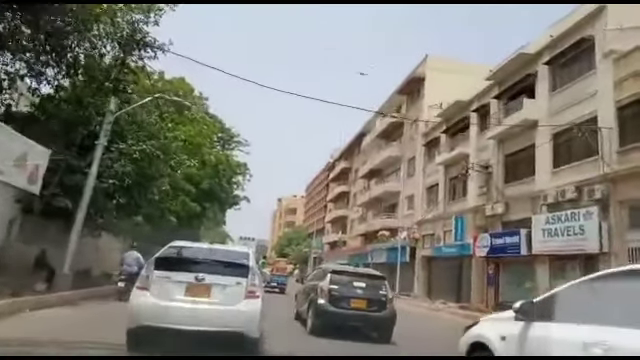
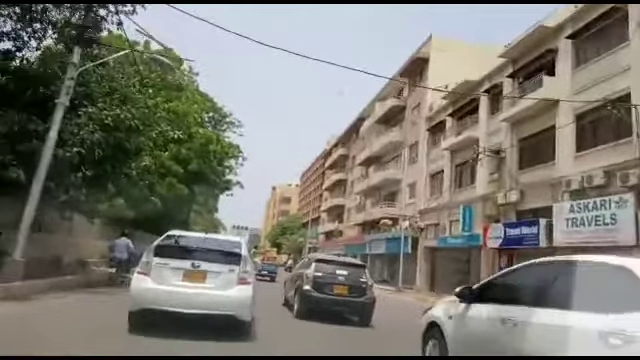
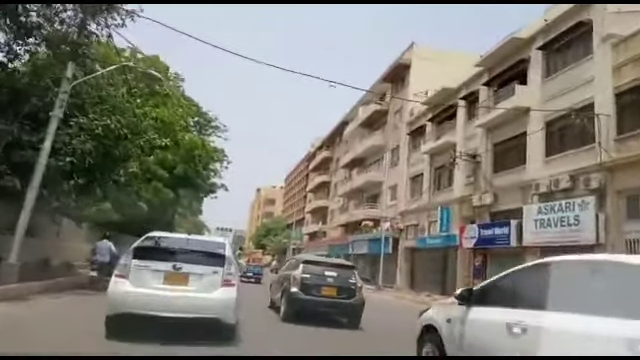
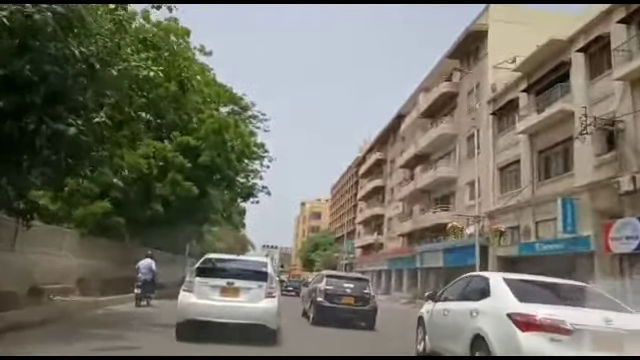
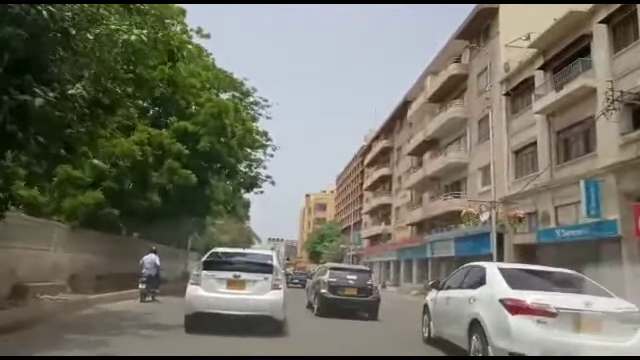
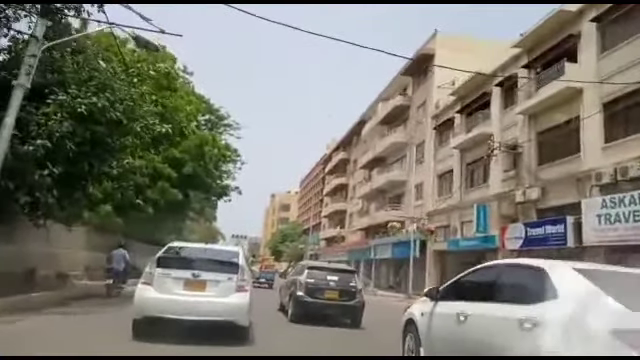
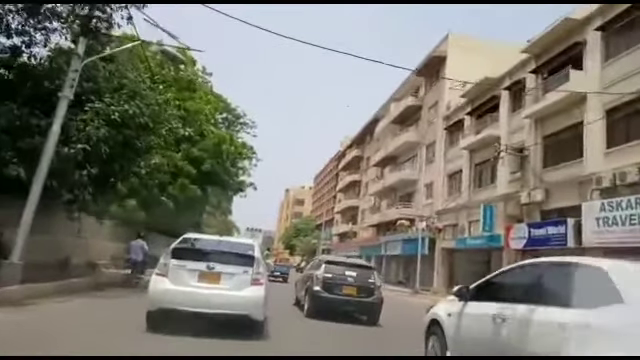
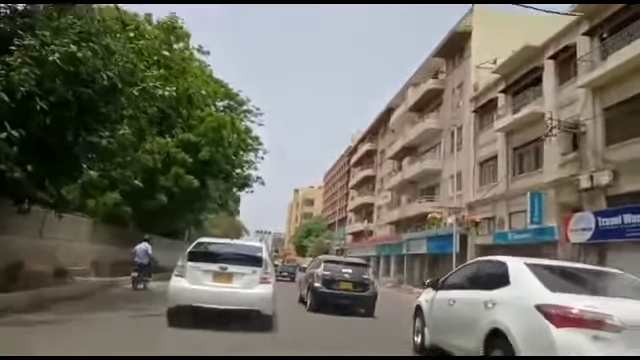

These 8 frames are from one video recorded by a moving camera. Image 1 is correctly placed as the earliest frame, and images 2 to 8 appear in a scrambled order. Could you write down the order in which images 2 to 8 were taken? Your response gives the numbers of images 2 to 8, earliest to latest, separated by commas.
3, 2, 7, 6, 8, 4, 5
